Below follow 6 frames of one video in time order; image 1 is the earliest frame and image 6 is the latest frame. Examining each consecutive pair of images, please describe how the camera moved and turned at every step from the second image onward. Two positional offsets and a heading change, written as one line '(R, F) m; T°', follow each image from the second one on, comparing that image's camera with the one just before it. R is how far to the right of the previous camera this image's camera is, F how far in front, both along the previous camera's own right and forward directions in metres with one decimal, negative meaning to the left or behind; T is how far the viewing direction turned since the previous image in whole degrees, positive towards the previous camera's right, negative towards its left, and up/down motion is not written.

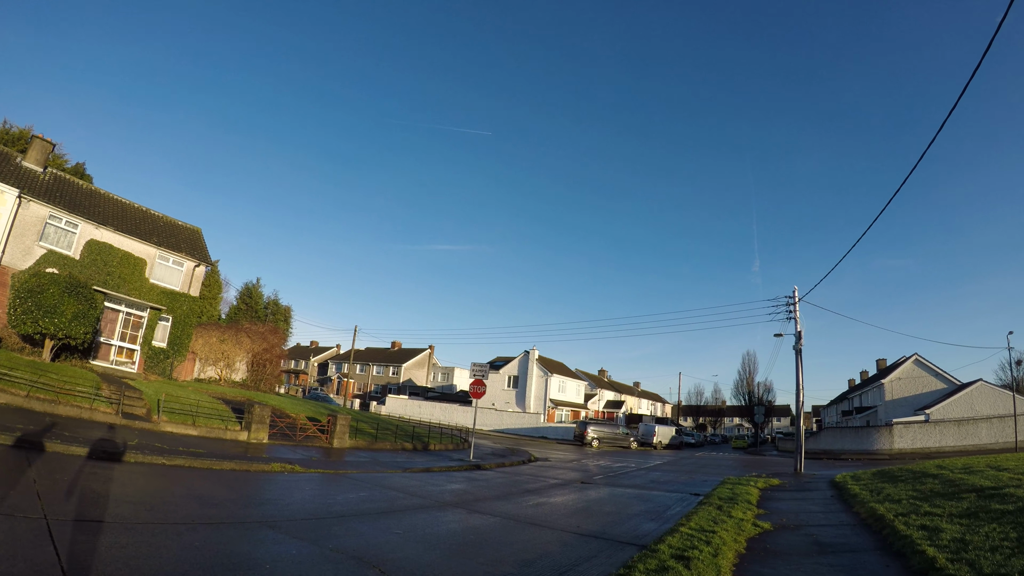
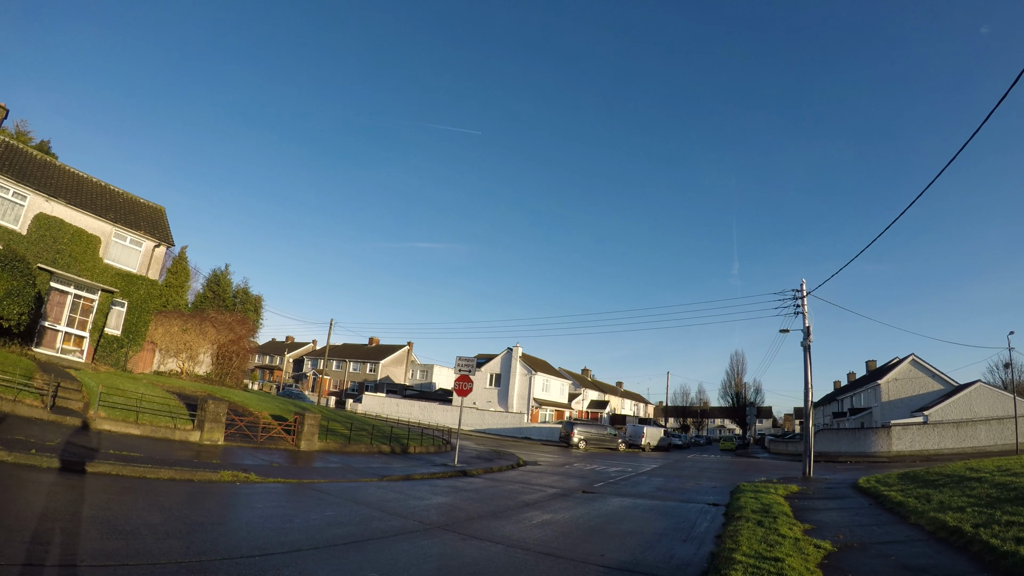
(-0.4, +2.1) m; +2°
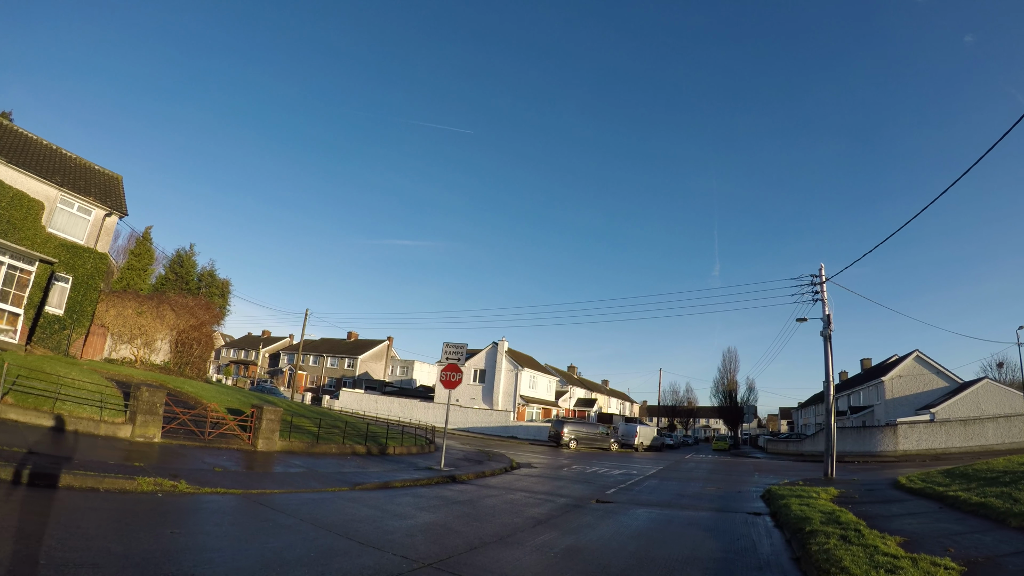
(-0.5, +2.6) m; +2°
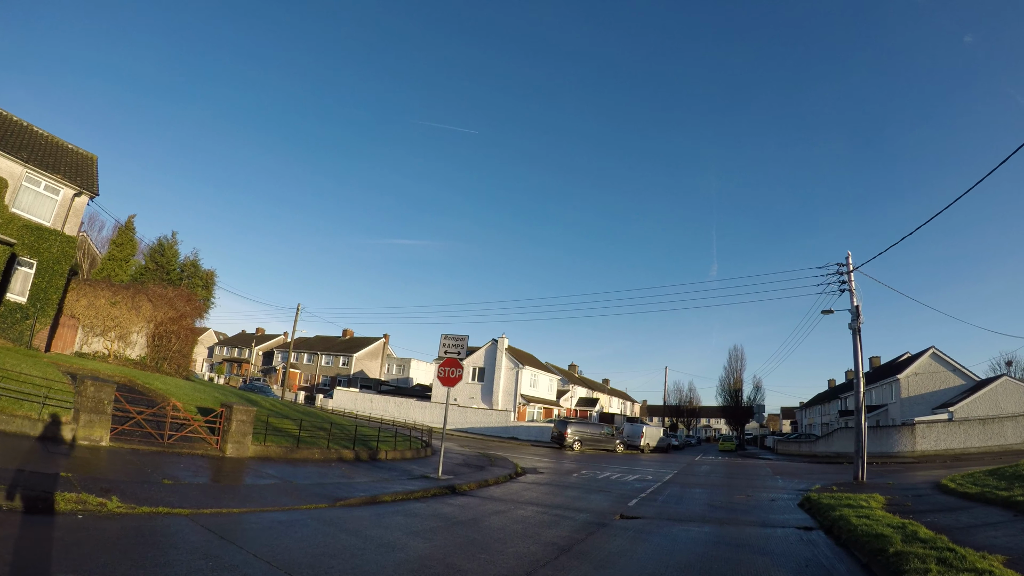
(-0.3, +1.9) m; 0°
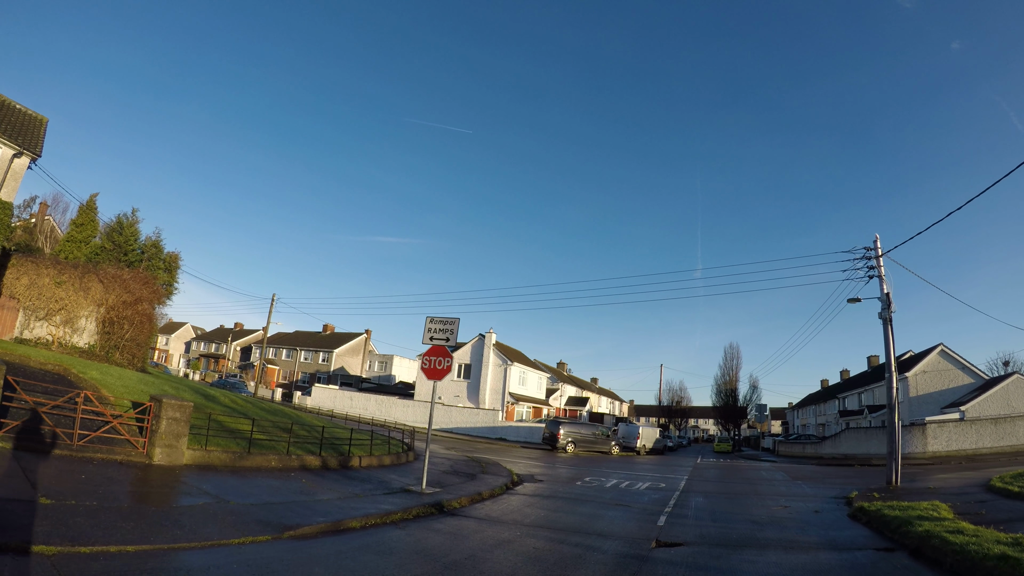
(-0.4, +2.5) m; +2°
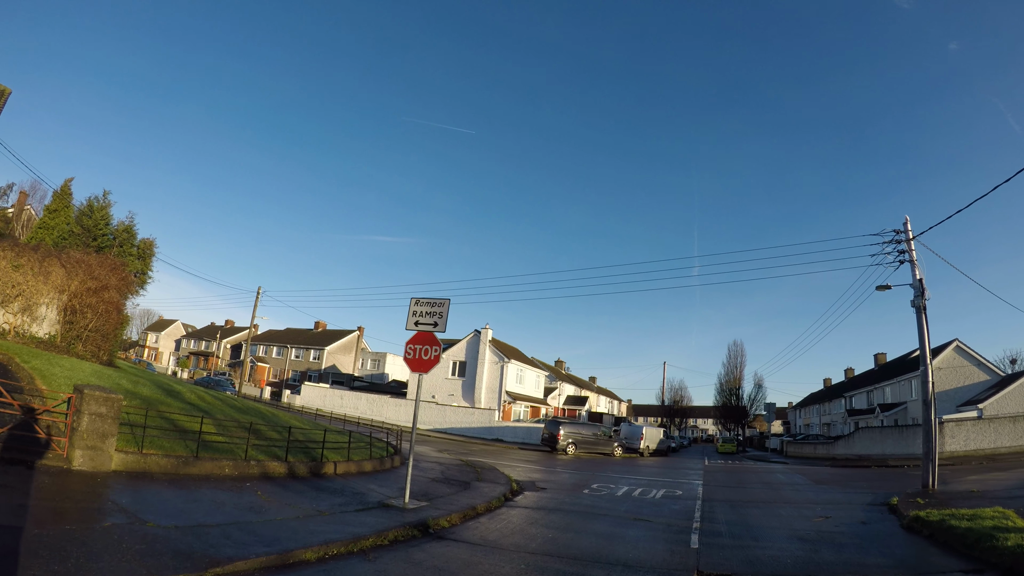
(-0.1, +1.9) m; 0°
